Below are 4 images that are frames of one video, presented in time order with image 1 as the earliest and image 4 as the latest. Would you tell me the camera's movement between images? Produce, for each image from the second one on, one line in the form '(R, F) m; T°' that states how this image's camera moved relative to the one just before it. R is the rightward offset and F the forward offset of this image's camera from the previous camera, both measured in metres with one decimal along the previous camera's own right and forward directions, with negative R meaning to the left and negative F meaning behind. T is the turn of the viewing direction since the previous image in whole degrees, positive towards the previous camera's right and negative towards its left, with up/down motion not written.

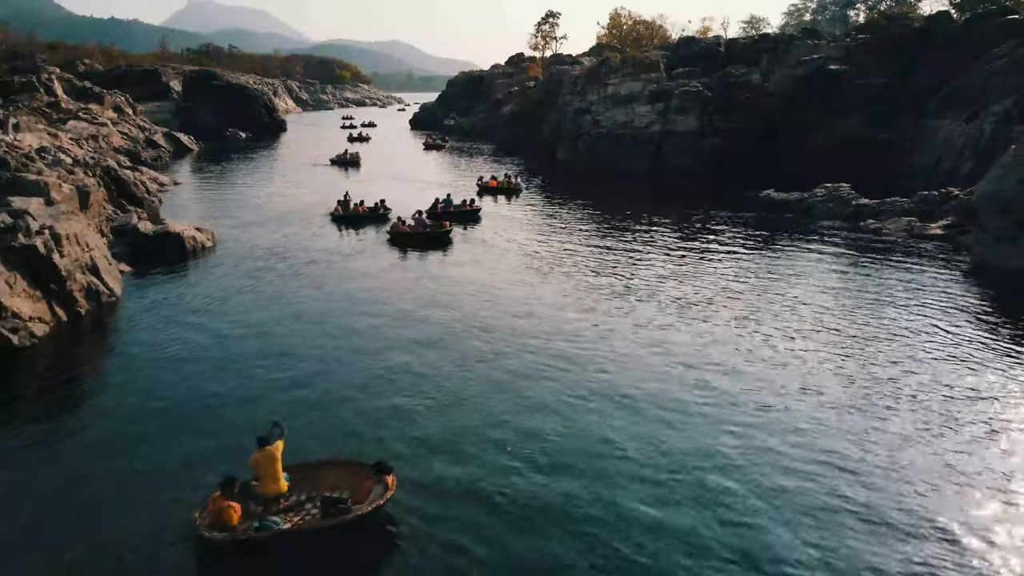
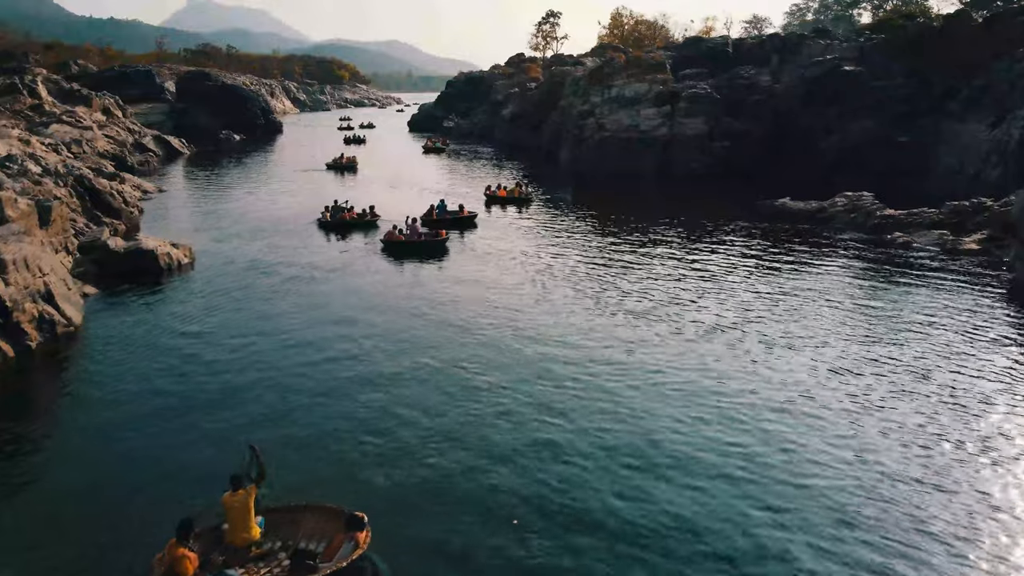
(-0.1, +2.3) m; 0°
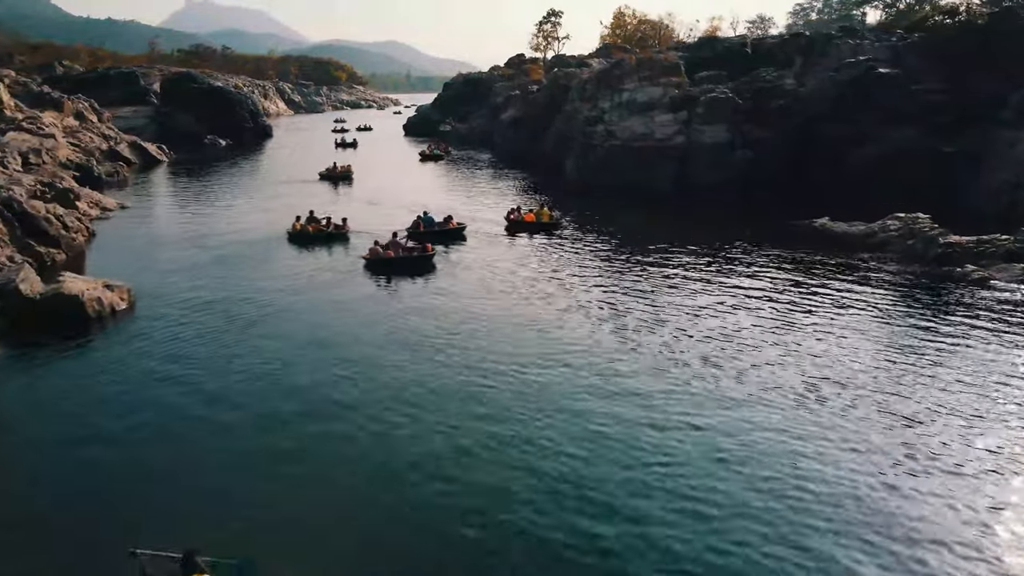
(-0.2, +5.0) m; 0°
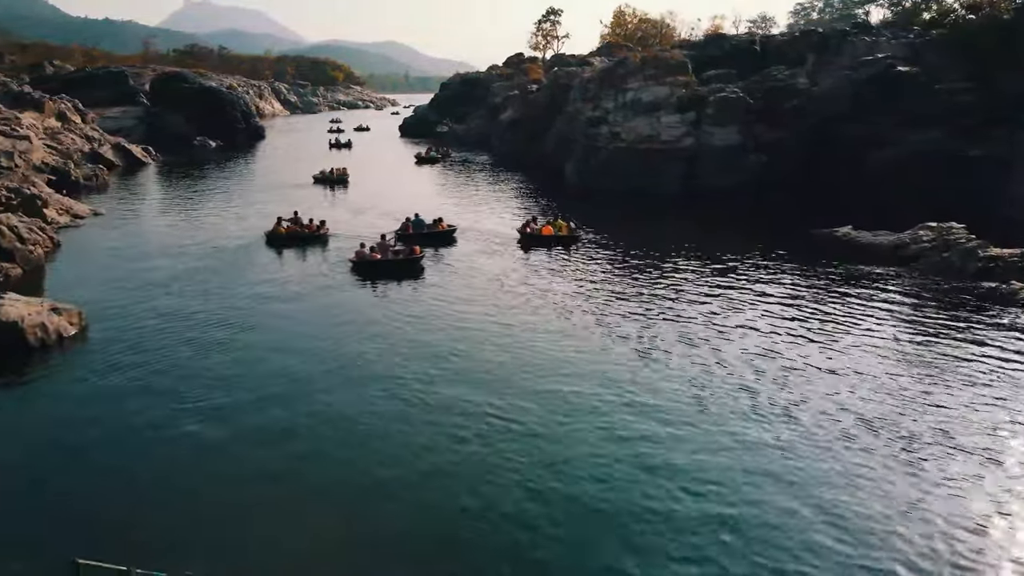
(0.0, +2.7) m; 0°
